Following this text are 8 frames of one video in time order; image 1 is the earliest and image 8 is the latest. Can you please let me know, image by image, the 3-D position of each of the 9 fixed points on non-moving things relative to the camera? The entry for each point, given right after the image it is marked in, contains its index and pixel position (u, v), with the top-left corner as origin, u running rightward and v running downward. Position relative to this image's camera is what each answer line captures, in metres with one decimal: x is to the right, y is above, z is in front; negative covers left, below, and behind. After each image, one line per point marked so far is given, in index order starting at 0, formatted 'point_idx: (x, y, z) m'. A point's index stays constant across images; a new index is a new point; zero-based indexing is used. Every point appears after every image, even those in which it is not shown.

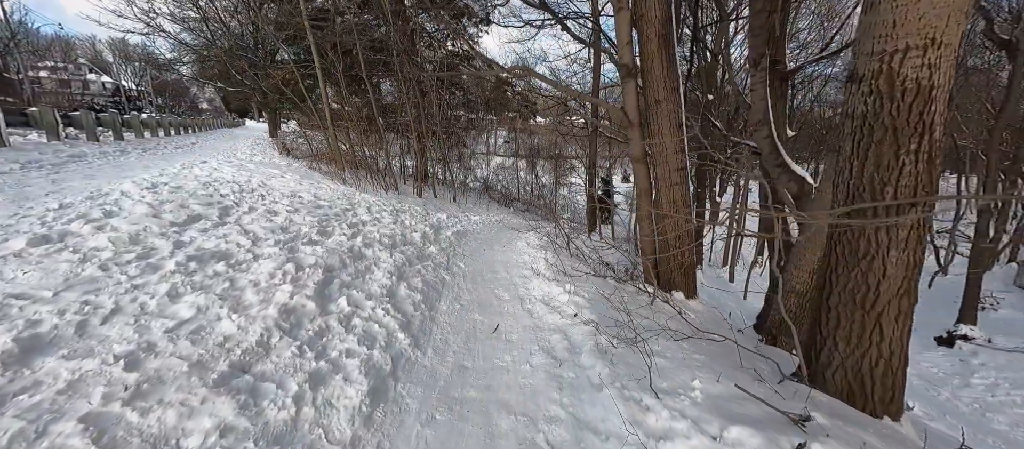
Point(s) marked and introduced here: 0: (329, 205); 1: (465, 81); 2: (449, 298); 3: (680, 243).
0: (-3.7, +0.4, +7.0) m
1: (-2.2, +6.7, +16.4) m
2: (-0.7, -0.9, +4.0) m
3: (+2.4, -0.3, +5.1) m
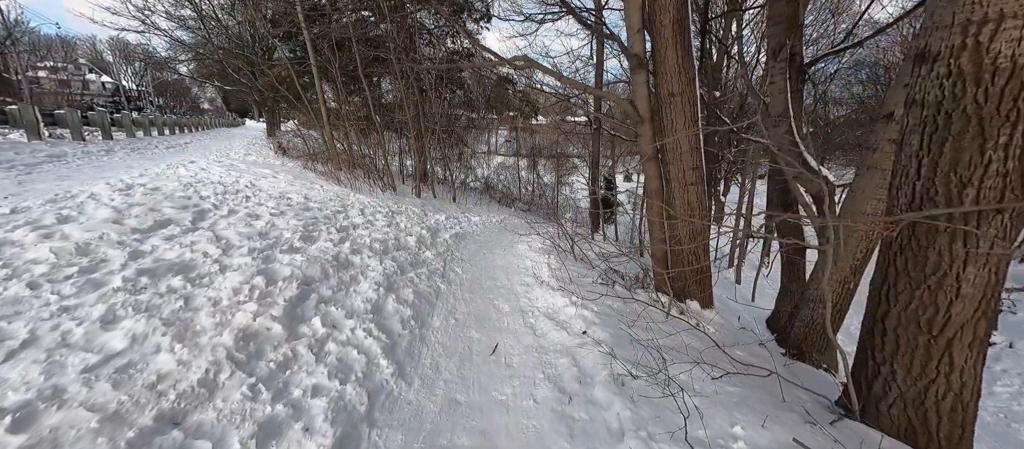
0: (-3.7, +0.3, +6.7) m
1: (-2.1, +6.6, +16.0) m
2: (-0.7, -0.9, +3.6) m
3: (+2.4, -0.3, +4.7) m
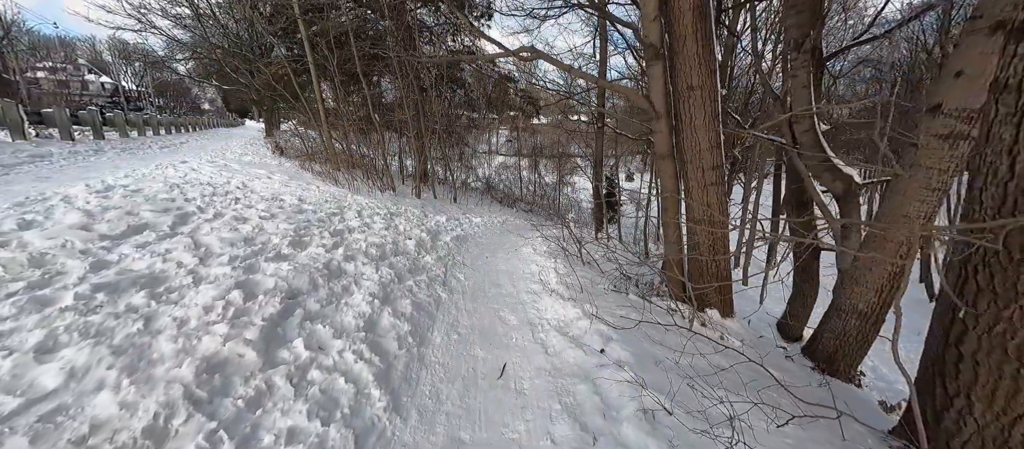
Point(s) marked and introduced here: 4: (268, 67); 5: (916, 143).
0: (-3.6, +0.3, +6.3) m
1: (-2.0, +6.6, +15.7) m
2: (-0.6, -1.0, +3.3) m
3: (+2.5, -0.4, +4.4) m
4: (-10.7, +6.9, +15.3) m
5: (+4.0, +0.8, +3.5) m
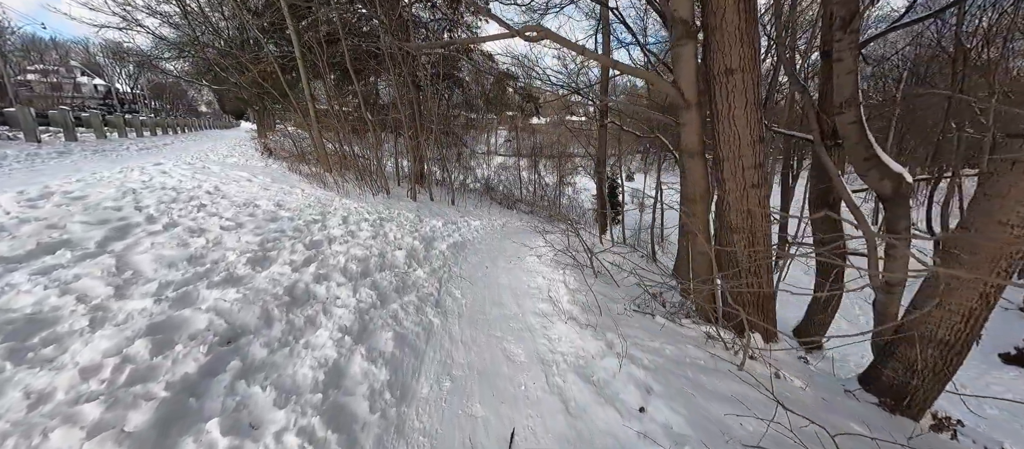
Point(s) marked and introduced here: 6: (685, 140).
0: (-3.5, +0.2, +5.7) m
1: (-2.1, +6.4, +15.0) m
2: (-0.6, -1.1, +2.6) m
3: (+2.6, -0.4, +3.7) m
4: (-10.7, +6.6, +14.6) m
5: (+4.1, +0.7, +2.8) m
6: (+1.9, +0.9, +3.9) m
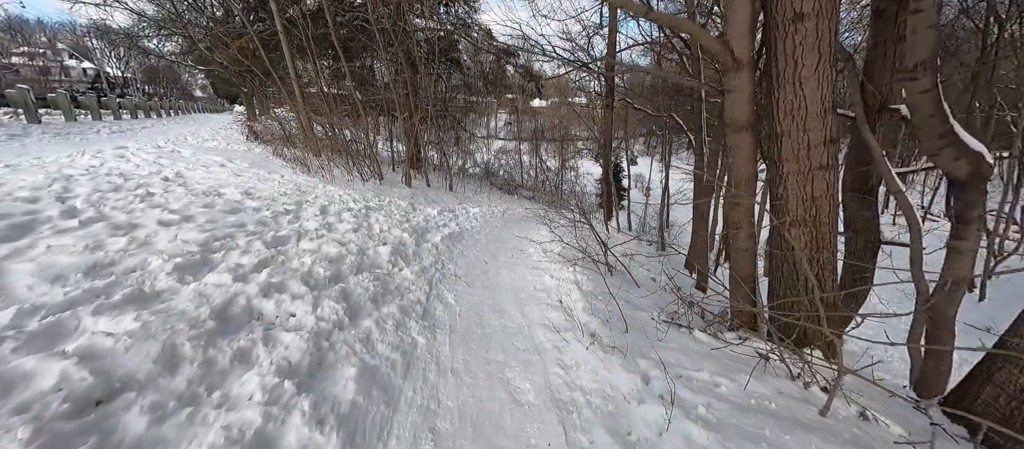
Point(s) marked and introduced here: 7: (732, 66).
0: (-3.5, +0.3, +4.9) m
1: (-2.1, +7.0, +14.0) m
2: (-0.6, -1.1, +1.9) m
3: (+2.6, -0.4, +3.0) m
4: (-10.7, +7.1, +13.6) m
5: (+4.1, +0.8, +2.0) m
6: (+1.9, +1.0, +3.1) m
7: (+1.8, +1.3, +2.9) m
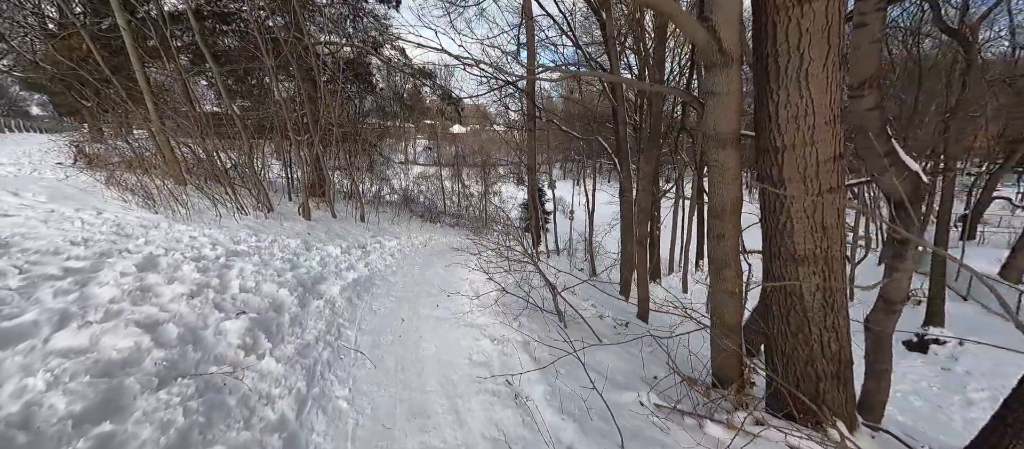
0: (-4.3, -0.3, +3.0) m
1: (-5.1, +5.7, +12.6) m
2: (-0.7, -1.3, +0.6) m
3: (+2.1, -0.6, +2.4) m
4: (-13.5, +5.5, +10.4) m
5: (+3.7, +0.7, +1.8) m
6: (+1.4, +0.7, +2.4) m
7: (+1.3, +1.0, +2.2) m
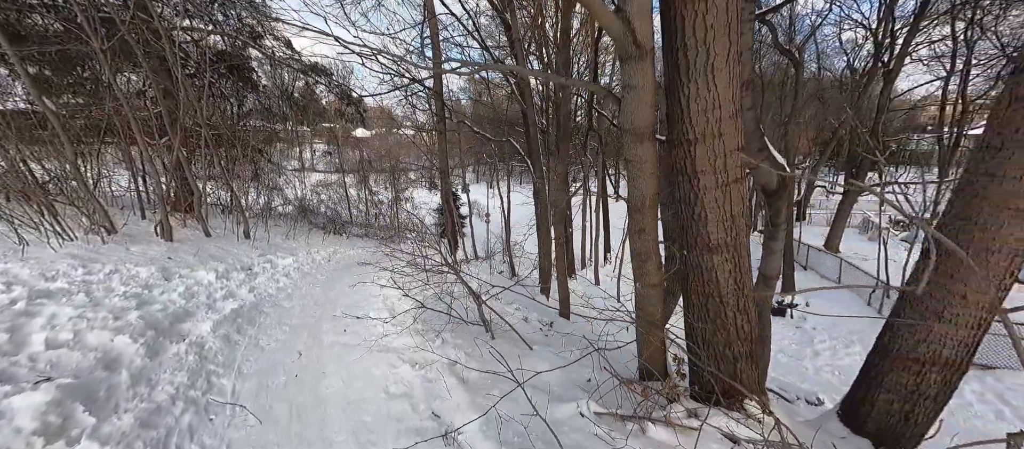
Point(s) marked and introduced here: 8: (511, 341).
0: (-4.7, -0.6, +1.6) m
1: (-8.2, +5.2, +10.7) m
2: (-0.6, -1.4, +0.2) m
3: (+1.6, -0.5, +2.5) m
4: (-15.8, +4.6, +6.6) m
5: (+3.2, +0.8, +2.4) m
6: (+0.8, +0.8, +2.4) m
7: (+0.8, +1.1, +2.2) m
8: (+0.2, -1.2, +3.6) m
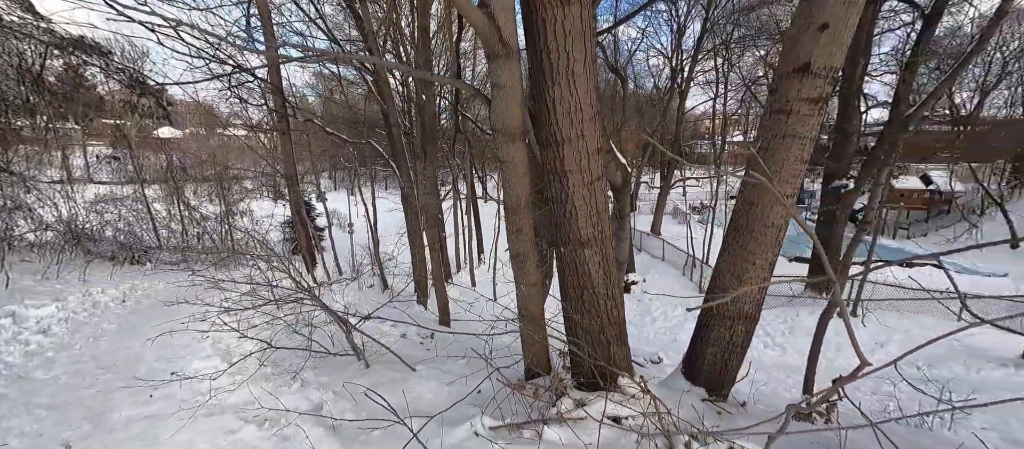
0: (-4.9, -1.0, -0.3) m
1: (-11.7, +4.3, +7.0) m
2: (-0.5, -1.5, -0.2) m
3: (+0.7, -0.5, +2.8) m
4: (-17.3, +3.3, +0.5) m
5: (+2.2, +1.0, +3.2) m
6: (-0.1, +0.8, +2.4) m
7: (-0.1, +1.1, +2.1) m
8: (-0.9, -1.3, +3.3) m
